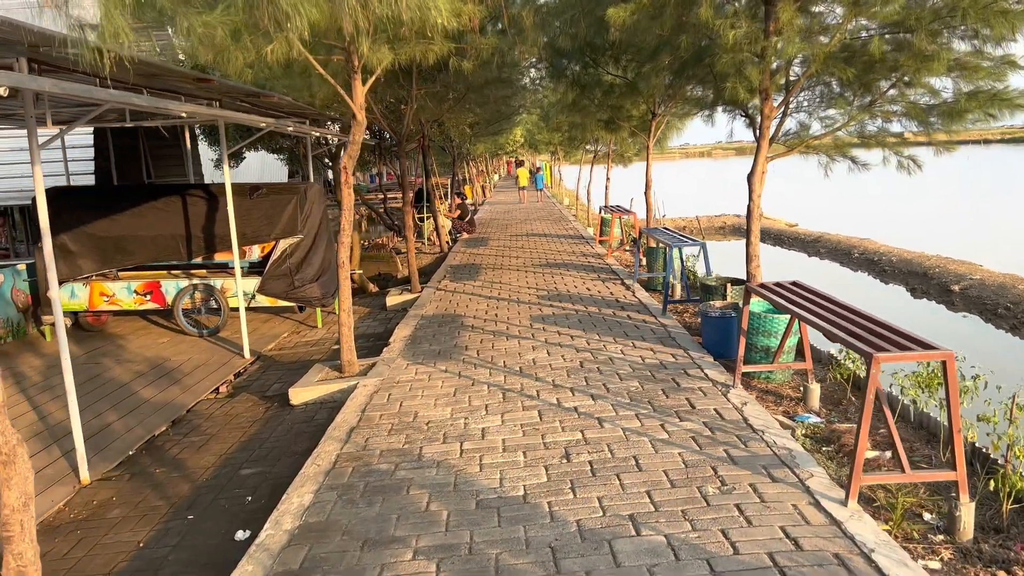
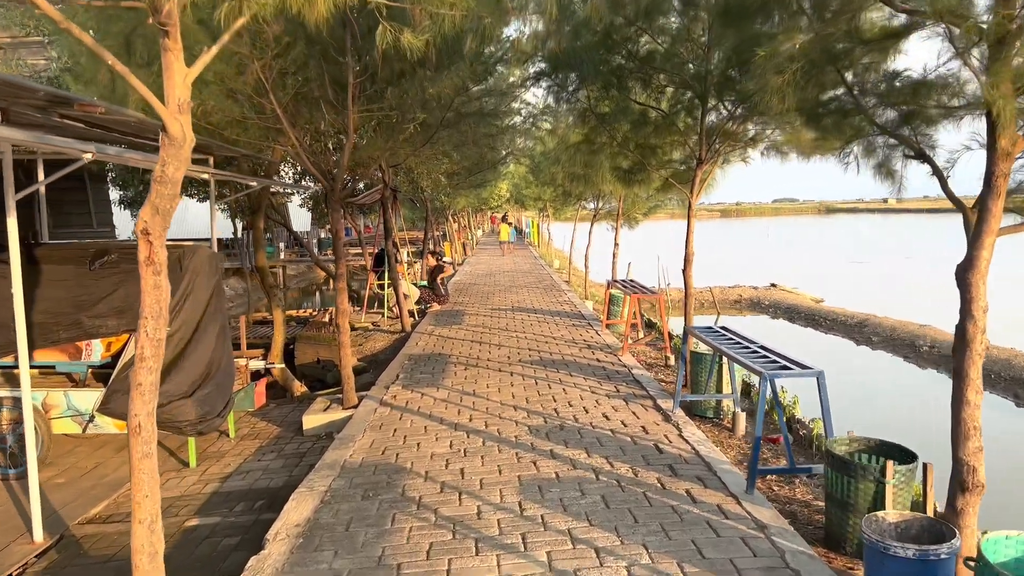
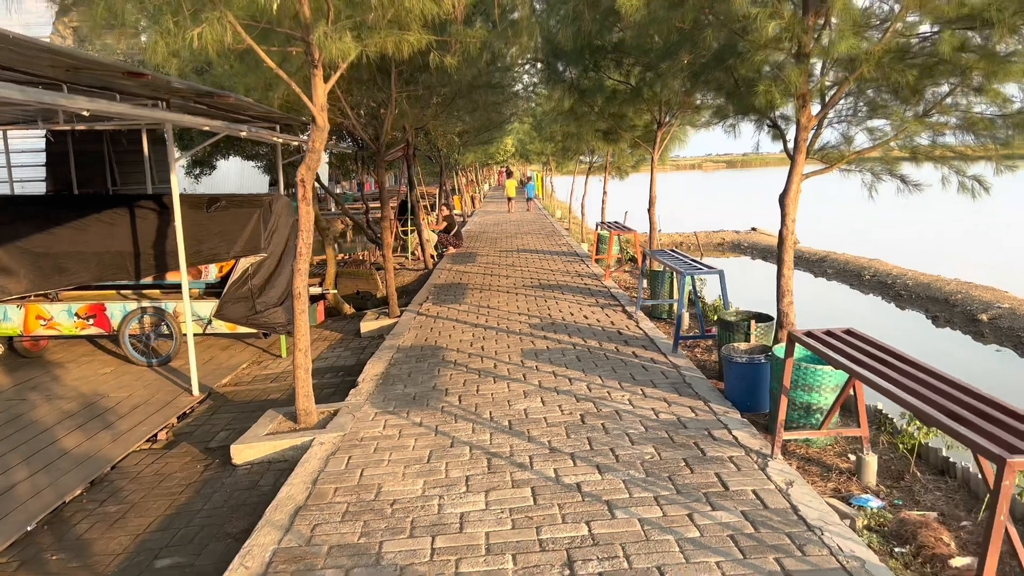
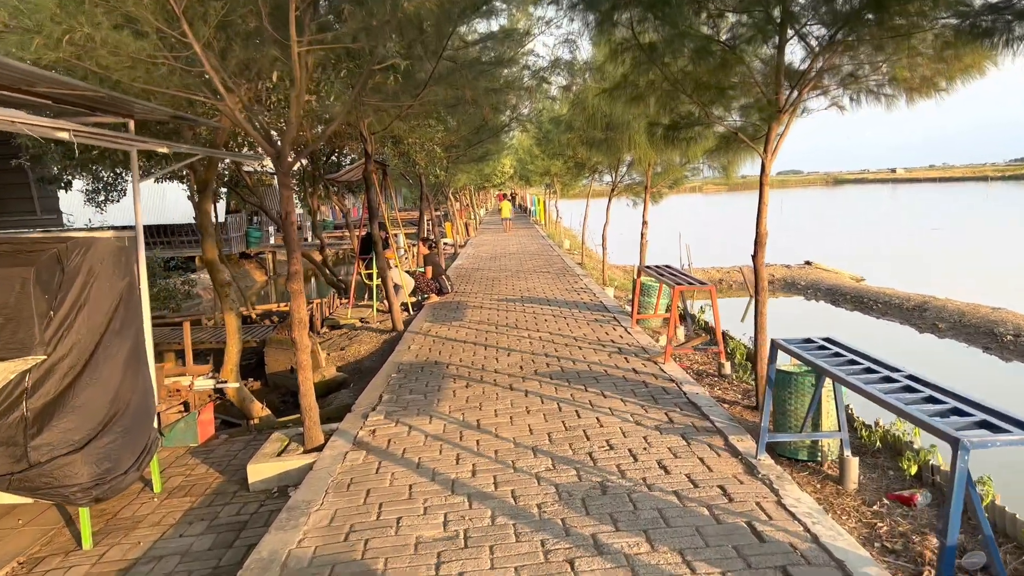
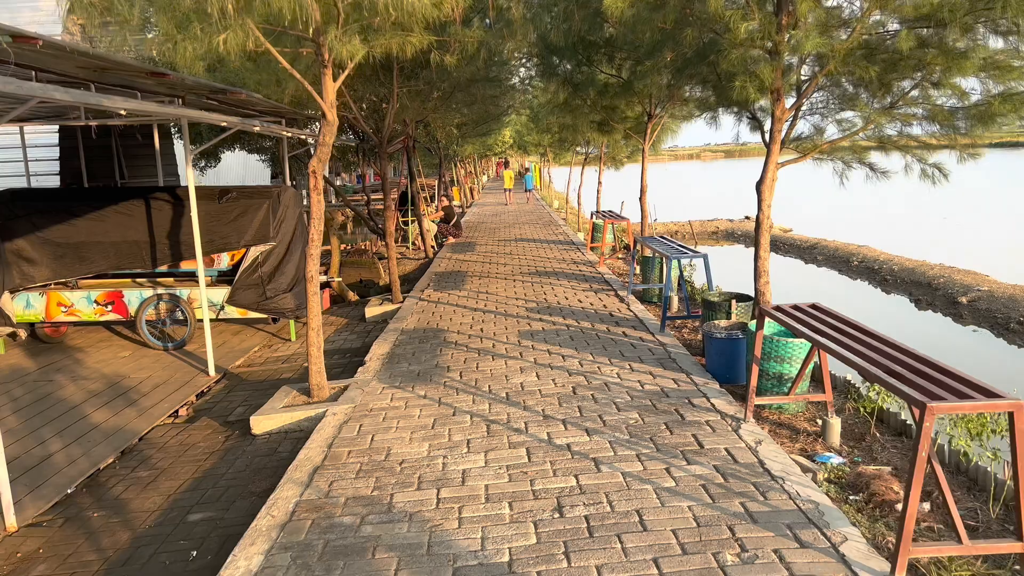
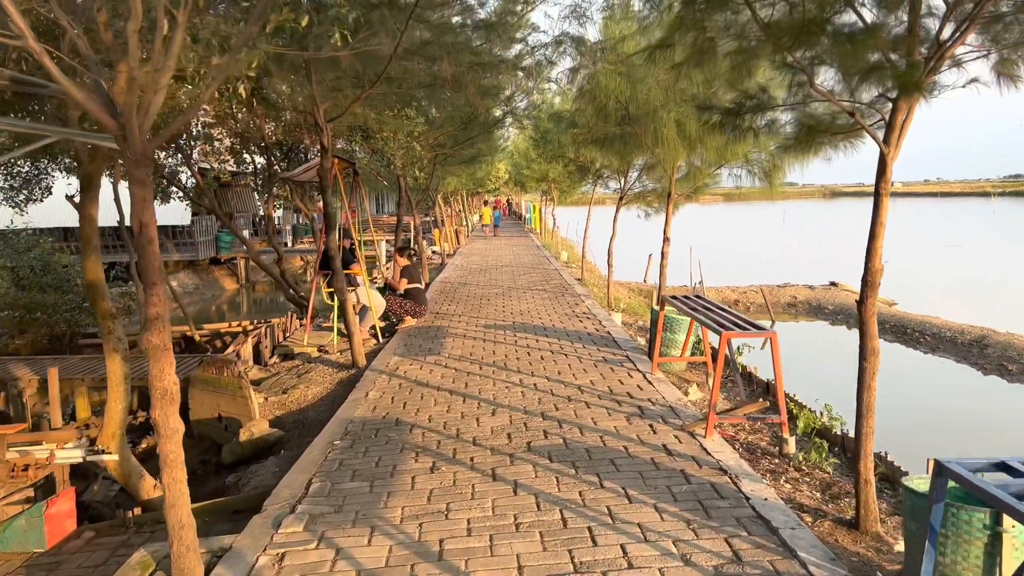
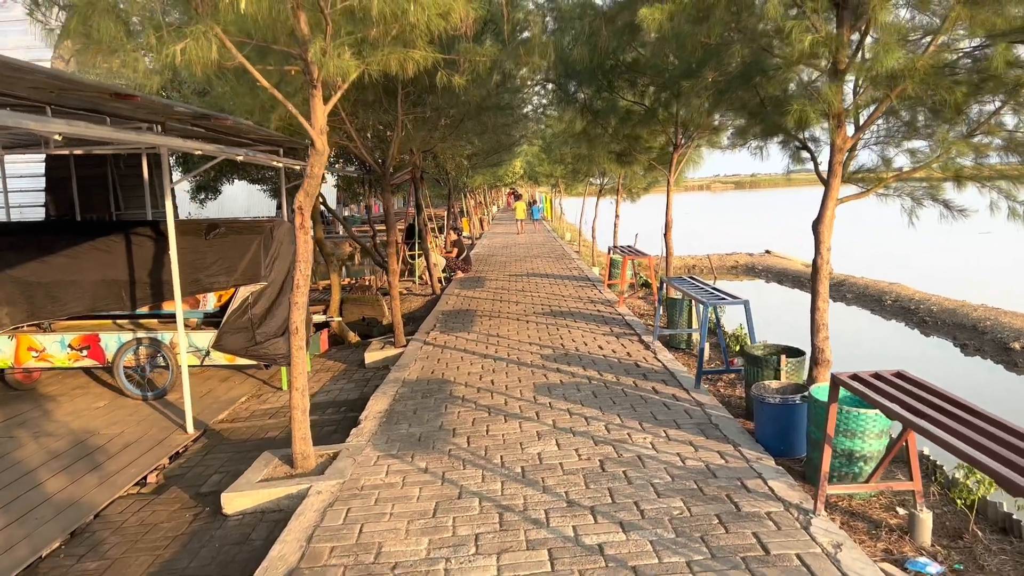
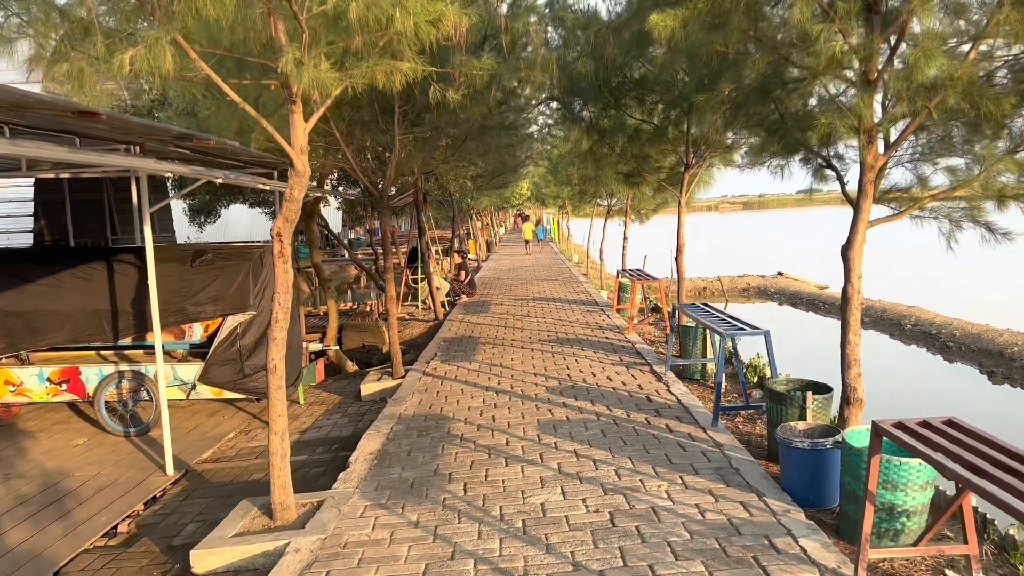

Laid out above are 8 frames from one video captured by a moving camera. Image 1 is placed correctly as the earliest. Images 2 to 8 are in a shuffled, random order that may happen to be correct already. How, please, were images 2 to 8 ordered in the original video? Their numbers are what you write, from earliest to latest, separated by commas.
5, 3, 7, 8, 2, 4, 6
